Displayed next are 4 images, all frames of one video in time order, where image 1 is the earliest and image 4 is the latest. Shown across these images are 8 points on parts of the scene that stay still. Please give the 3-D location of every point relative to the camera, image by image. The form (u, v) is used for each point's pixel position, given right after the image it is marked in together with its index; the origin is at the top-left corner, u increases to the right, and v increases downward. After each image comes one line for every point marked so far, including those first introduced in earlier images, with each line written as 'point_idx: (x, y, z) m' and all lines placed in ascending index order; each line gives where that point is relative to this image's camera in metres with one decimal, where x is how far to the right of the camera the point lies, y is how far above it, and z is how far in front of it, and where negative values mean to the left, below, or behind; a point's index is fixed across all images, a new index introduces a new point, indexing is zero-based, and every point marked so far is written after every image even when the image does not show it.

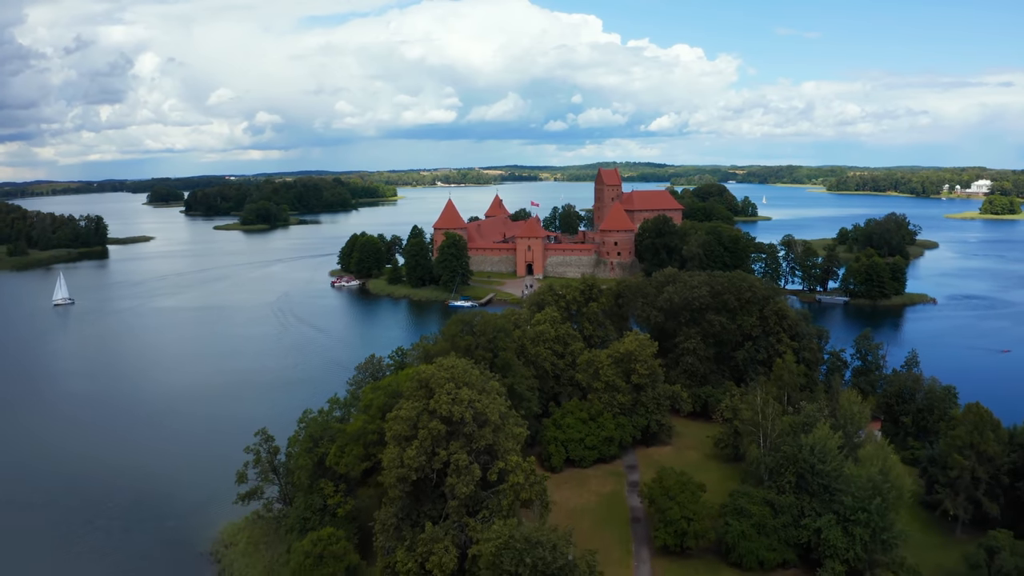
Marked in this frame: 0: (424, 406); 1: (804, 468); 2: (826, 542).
0: (-2.2, -2.9, +17.1) m
1: (+8.2, -5.0, +19.3) m
2: (+8.1, -6.6, +17.6) m
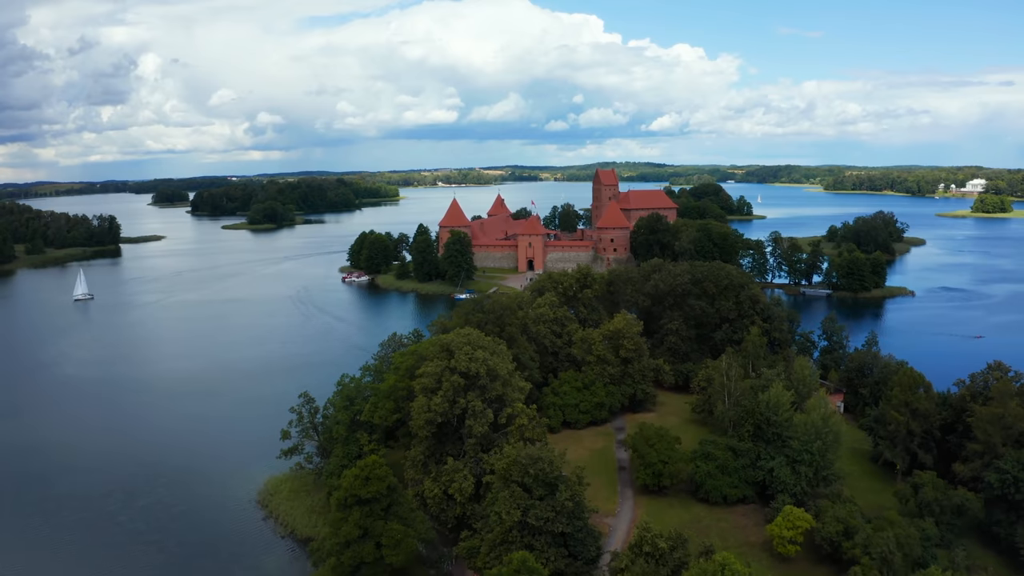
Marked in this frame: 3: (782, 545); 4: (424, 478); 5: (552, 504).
0: (-2.0, -2.3, +20.9) m
1: (+8.4, -4.4, +23.0) m
2: (+8.3, -6.0, +21.4) m
3: (+7.5, -7.1, +18.9) m
4: (-2.5, -5.5, +19.9) m
5: (+0.9, -5.1, +16.2) m
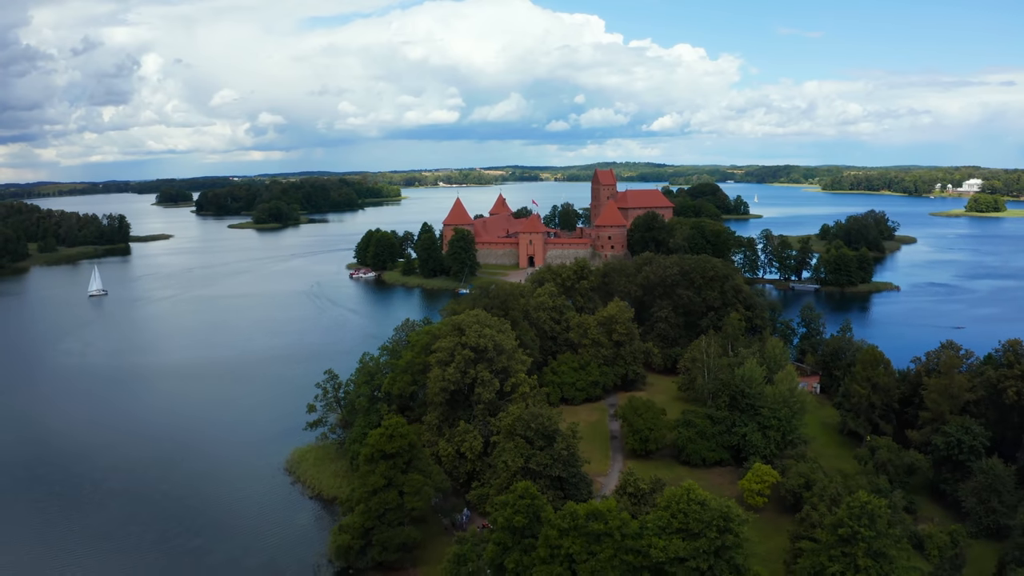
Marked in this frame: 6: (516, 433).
0: (-1.9, -1.8, +23.8) m
1: (+8.5, -3.9, +25.9) m
2: (+8.4, -5.5, +24.2) m
3: (+7.6, -6.6, +21.8) m
4: (-2.4, -5.0, +22.8) m
5: (+1.1, -4.6, +19.1) m
6: (+0.1, -4.2, +19.6) m
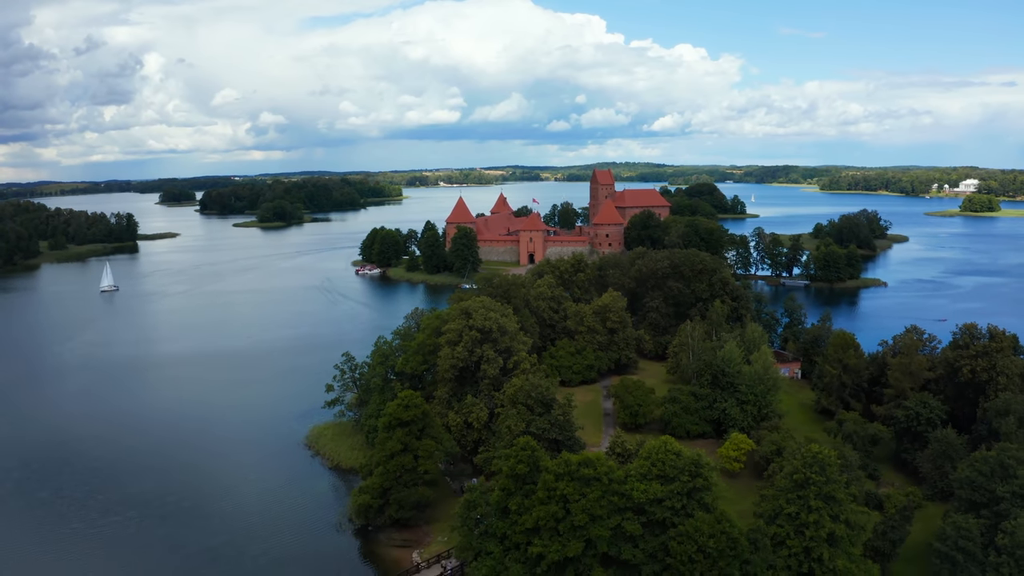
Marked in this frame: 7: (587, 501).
0: (-1.8, -1.4, +26.3) m
1: (+8.6, -3.4, +28.4) m
2: (+8.5, -5.0, +26.8) m
3: (+7.7, -6.2, +24.3) m
4: (-2.3, -4.6, +25.4) m
5: (+1.1, -4.1, +21.6) m
6: (+0.2, -3.7, +22.2) m
7: (+1.9, -5.3, +17.0) m
